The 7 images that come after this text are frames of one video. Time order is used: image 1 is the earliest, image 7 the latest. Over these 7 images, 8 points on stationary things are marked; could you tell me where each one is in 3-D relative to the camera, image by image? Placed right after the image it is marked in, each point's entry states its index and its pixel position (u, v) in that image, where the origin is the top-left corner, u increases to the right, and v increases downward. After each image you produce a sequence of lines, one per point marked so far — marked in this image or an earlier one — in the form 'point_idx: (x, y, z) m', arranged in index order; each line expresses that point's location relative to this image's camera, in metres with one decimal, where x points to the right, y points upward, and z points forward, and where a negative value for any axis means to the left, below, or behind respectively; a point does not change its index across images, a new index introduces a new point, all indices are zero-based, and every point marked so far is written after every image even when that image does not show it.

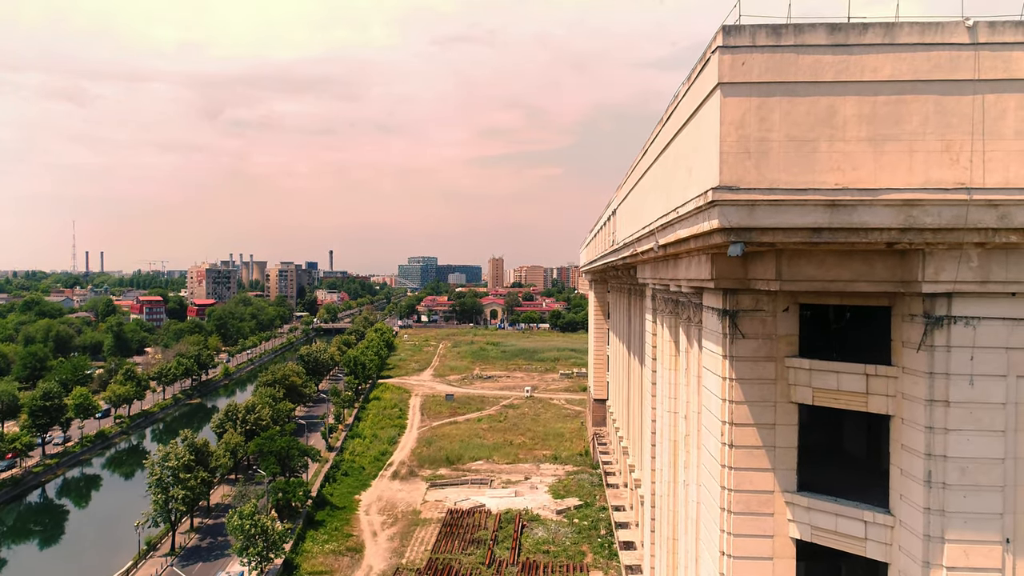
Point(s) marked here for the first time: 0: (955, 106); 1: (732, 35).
0: (+4.3, +1.8, +5.7) m
1: (+2.2, +2.5, +5.8) m
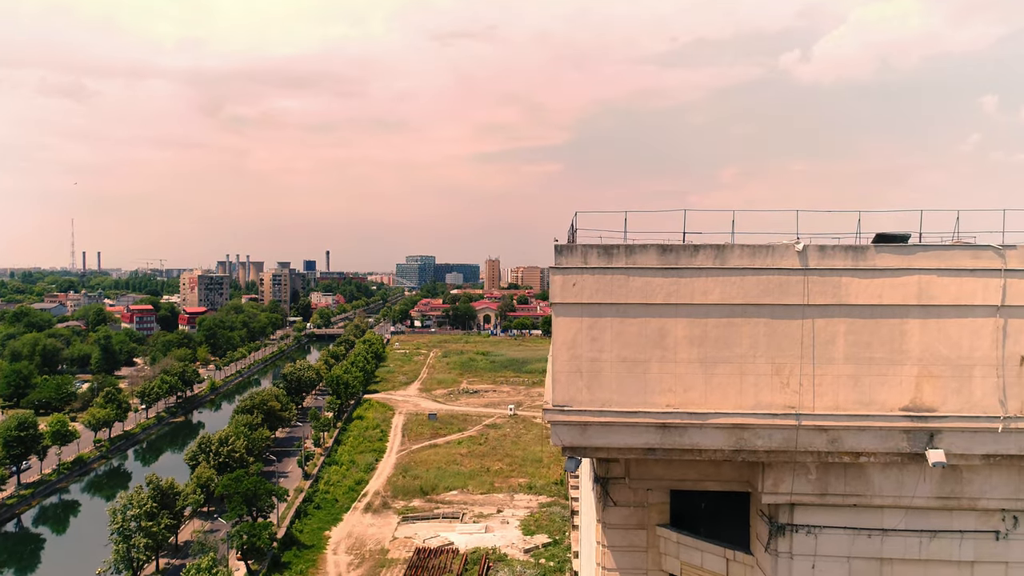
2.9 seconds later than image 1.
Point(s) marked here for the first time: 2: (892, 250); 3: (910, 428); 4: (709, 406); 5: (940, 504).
0: (+2.6, -0.4, +5.6) m
1: (+0.5, +0.3, +5.8) m
2: (+3.5, +0.4, +5.5) m
3: (+3.7, -1.3, +5.5) m
4: (+1.9, -1.1, +5.7) m
5: (+4.3, -2.1, +5.8) m
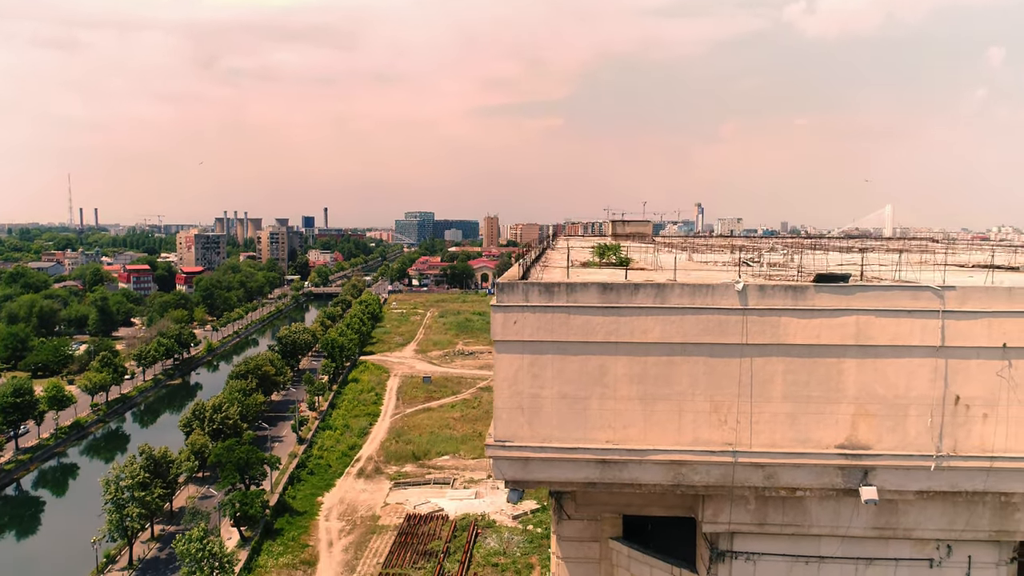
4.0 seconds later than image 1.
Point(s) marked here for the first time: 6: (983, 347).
0: (+2.0, -0.8, +5.6) m
1: (-0.1, -0.1, +5.7) m
2: (+3.0, 0.0, +5.5) m
3: (+3.1, -1.7, +5.5) m
4: (+1.3, -1.5, +5.7) m
5: (+3.7, -2.5, +5.9) m
6: (+4.3, -0.5, +5.4) m
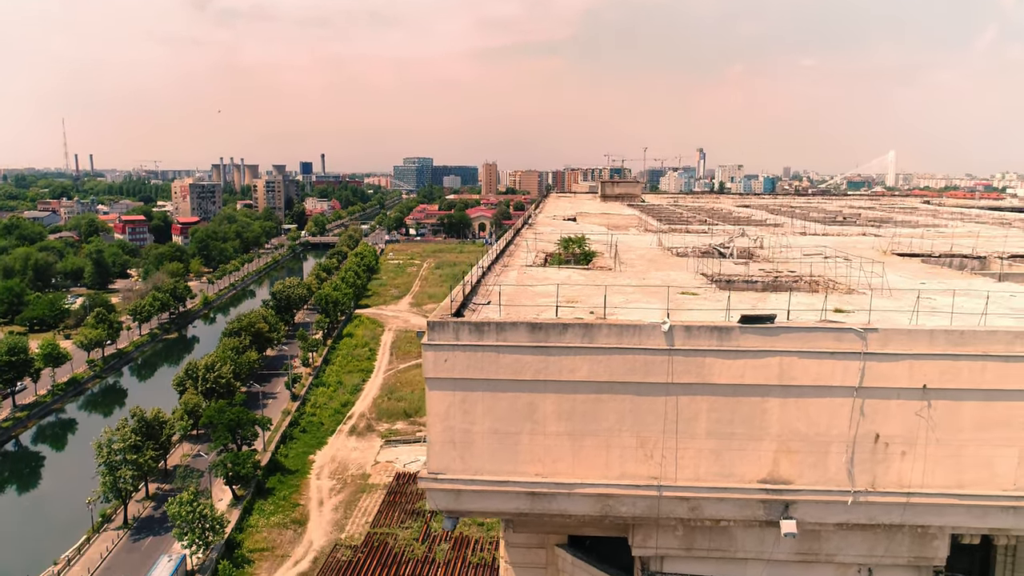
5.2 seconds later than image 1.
0: (+1.3, -1.1, +5.7) m
1: (-0.7, -0.4, +5.7) m
2: (+2.3, -0.4, +5.4) m
3: (+2.5, -2.0, +5.6) m
4: (+0.6, -1.9, +5.8) m
5: (+3.0, -2.8, +6.1) m
6: (+3.6, -0.9, +5.4) m
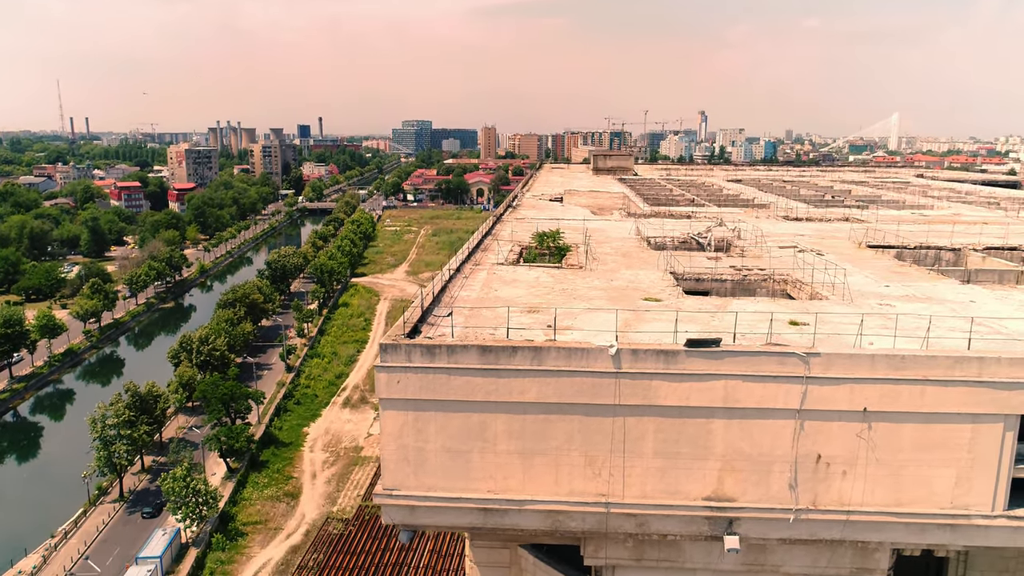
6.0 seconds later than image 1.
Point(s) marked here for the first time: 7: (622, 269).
0: (+0.9, -1.4, +5.7) m
1: (-1.2, -0.6, +5.7) m
2: (+1.8, -0.6, +5.5) m
3: (+2.0, -2.3, +5.8) m
4: (+0.2, -2.1, +5.9) m
5: (+2.5, -3.0, +6.2) m
6: (+3.1, -1.2, +5.5) m
7: (+1.9, +0.3, +9.9) m
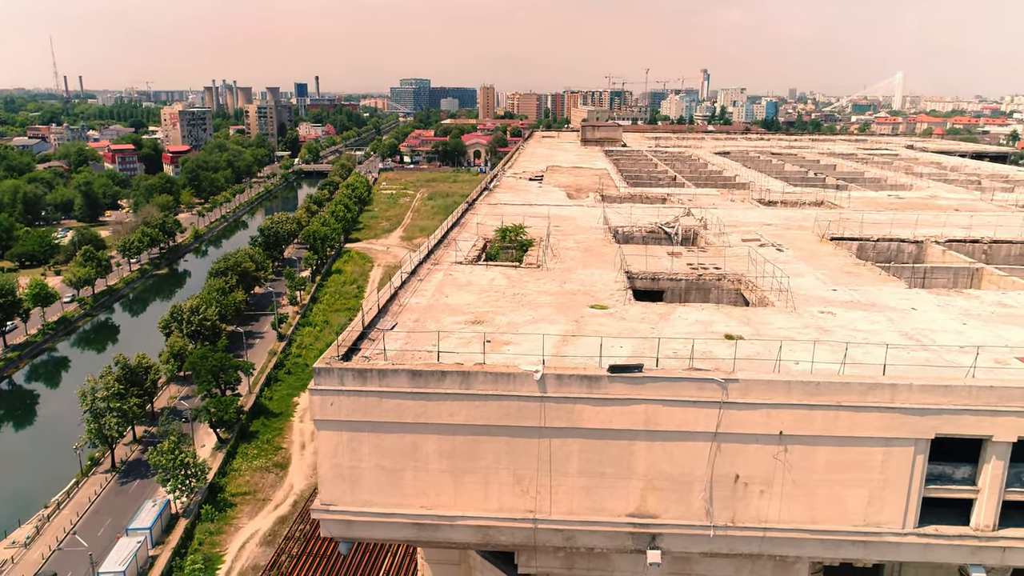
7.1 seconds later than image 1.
0: (+0.1, -1.6, +5.9) m
1: (-1.9, -0.9, +5.8) m
2: (+1.1, -0.9, +5.6) m
3: (+1.3, -2.5, +6.0) m
4: (-0.6, -2.3, +6.1) m
5: (+1.8, -3.2, +6.5) m
6: (+2.4, -1.4, +5.6) m
7: (+1.1, +0.3, +10.0) m
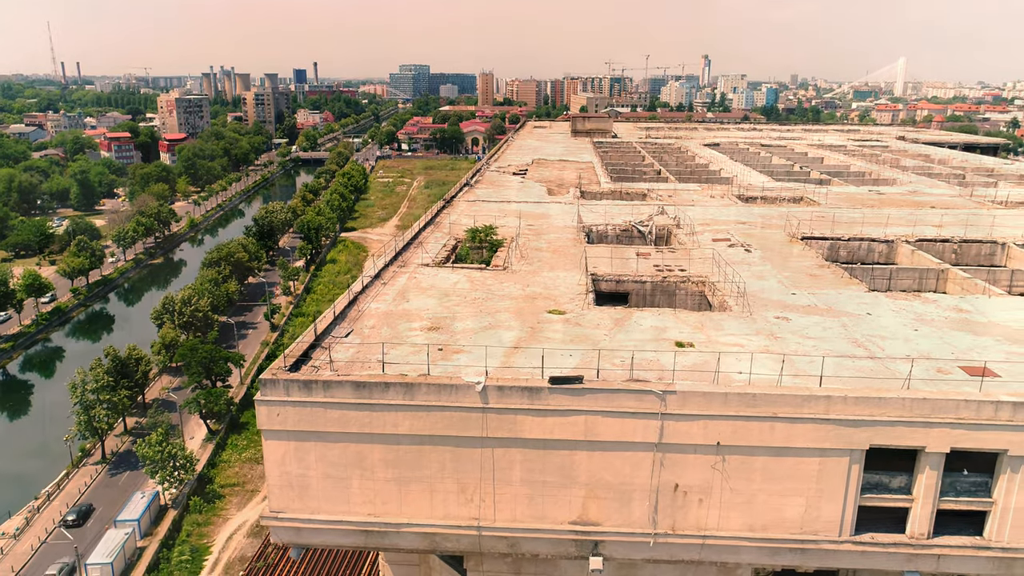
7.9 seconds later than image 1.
0: (-0.4, -1.7, +6.0) m
1: (-2.5, -1.0, +5.9) m
2: (+0.5, -1.0, +5.6) m
3: (+0.7, -2.6, +6.1) m
4: (-1.1, -2.4, +6.2) m
5: (+1.2, -3.3, +6.6) m
6: (+1.9, -1.6, +5.7) m
7: (+0.6, +0.3, +10.0) m
